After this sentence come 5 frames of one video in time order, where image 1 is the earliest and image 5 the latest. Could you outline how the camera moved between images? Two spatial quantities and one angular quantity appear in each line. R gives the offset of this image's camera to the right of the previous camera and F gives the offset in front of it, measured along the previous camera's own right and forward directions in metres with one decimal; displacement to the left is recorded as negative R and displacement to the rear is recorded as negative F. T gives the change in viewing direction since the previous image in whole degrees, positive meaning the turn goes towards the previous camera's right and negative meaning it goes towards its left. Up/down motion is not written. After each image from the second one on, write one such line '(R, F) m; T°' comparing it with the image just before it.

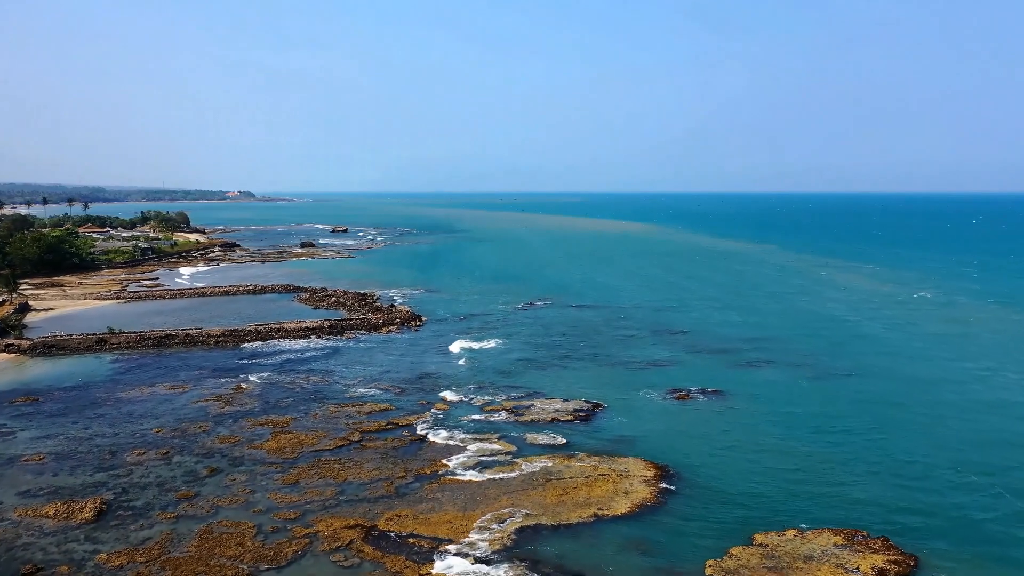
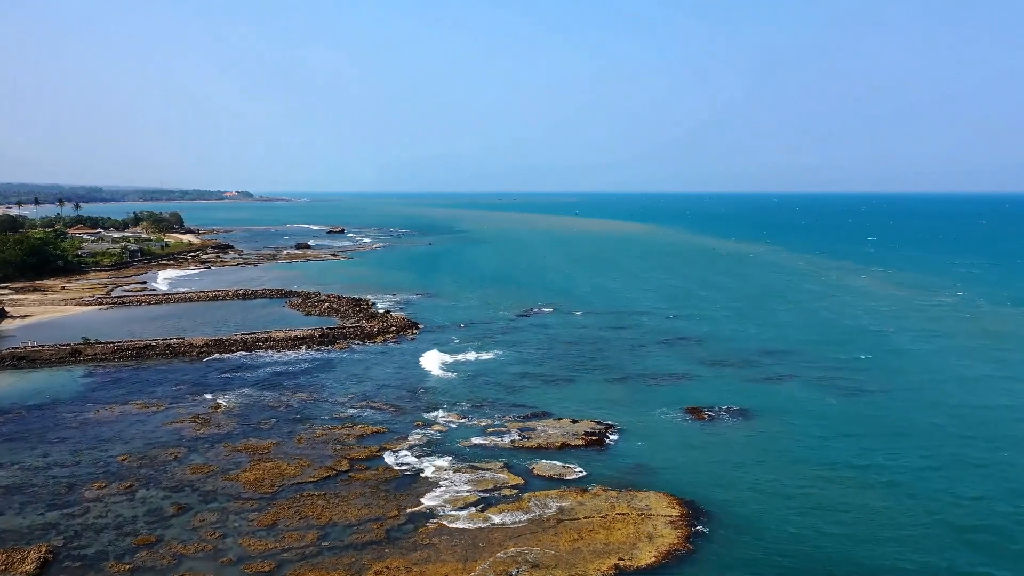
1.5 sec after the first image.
(-0.2, +2.7) m; 0°
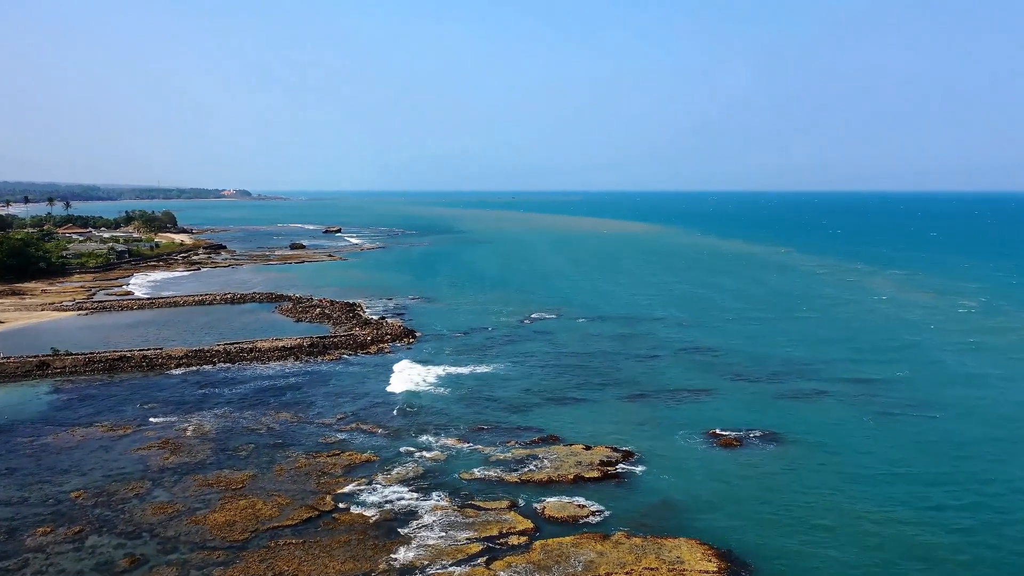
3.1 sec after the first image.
(-0.3, +2.9) m; 0°
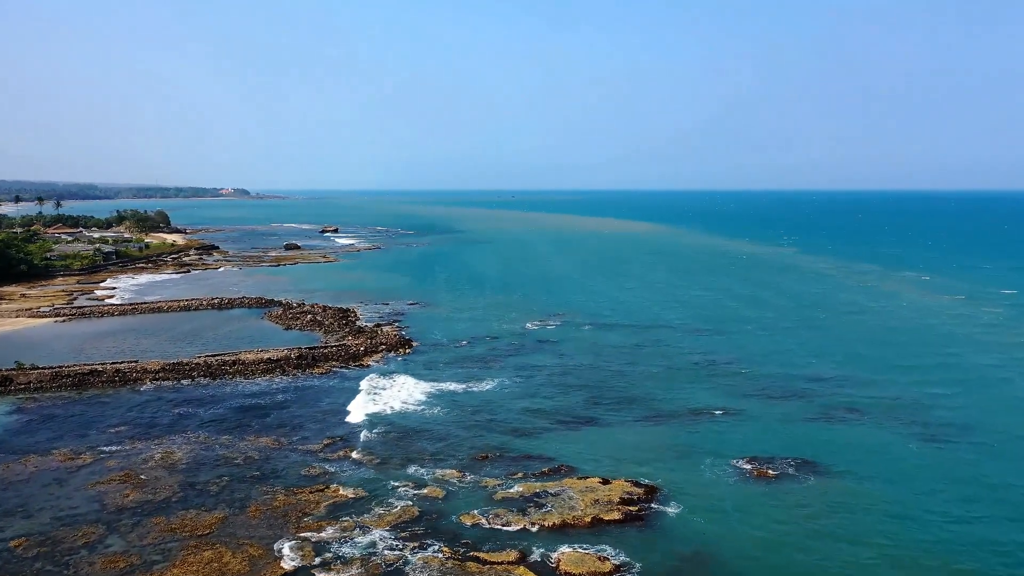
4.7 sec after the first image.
(-0.3, +2.9) m; 0°
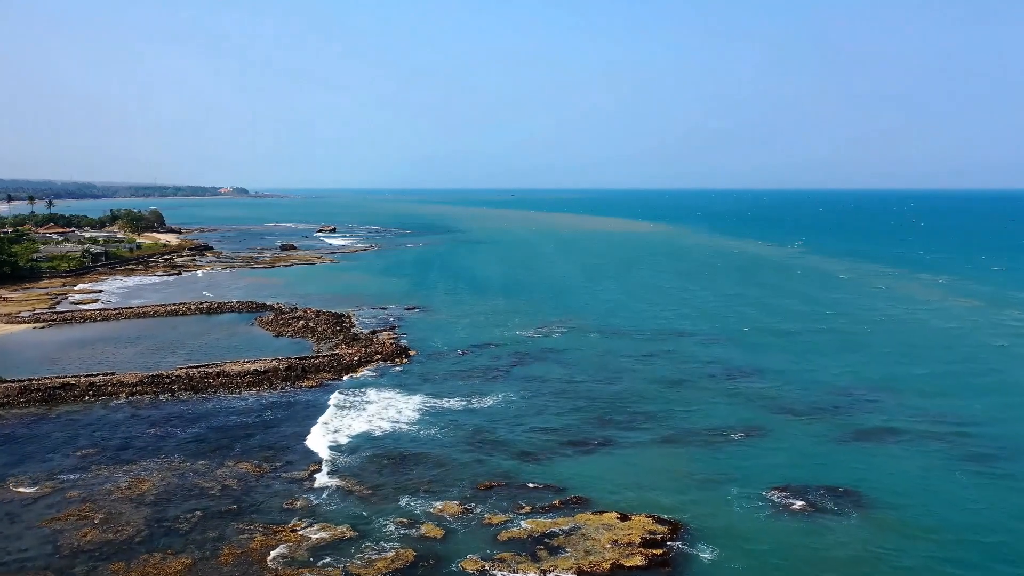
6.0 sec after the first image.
(-0.2, +2.4) m; 0°
